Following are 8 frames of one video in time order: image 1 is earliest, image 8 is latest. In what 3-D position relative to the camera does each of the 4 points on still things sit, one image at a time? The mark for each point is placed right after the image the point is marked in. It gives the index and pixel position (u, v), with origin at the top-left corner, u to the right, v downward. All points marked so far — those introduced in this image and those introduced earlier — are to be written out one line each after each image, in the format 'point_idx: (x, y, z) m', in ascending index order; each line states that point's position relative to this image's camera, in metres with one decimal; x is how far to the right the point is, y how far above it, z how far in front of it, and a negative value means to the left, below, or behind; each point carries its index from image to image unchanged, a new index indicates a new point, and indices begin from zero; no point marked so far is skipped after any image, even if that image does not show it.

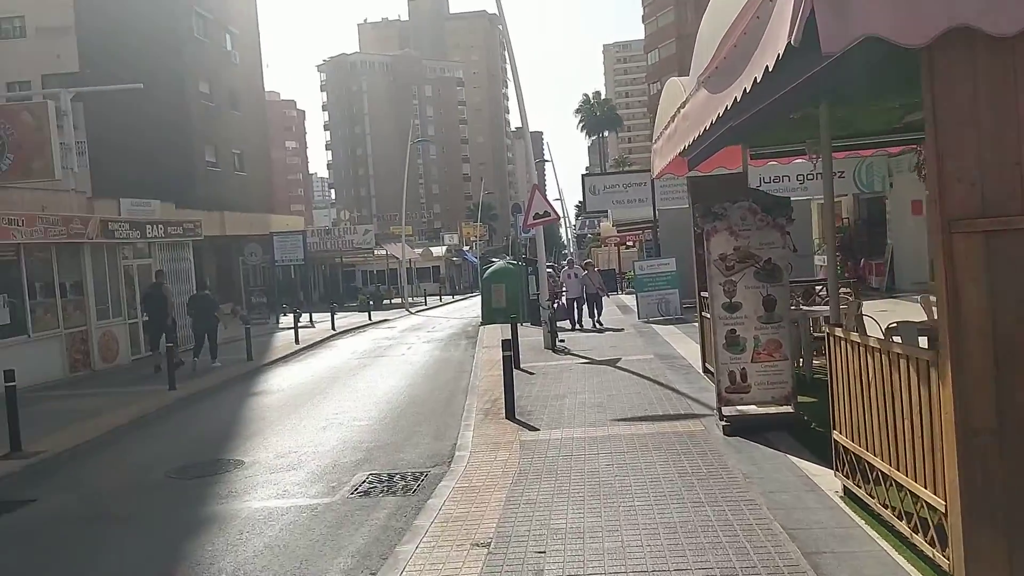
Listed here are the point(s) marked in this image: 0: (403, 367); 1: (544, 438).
0: (-2.0, -1.5, +17.1) m
1: (+0.3, -1.4, +8.5) m
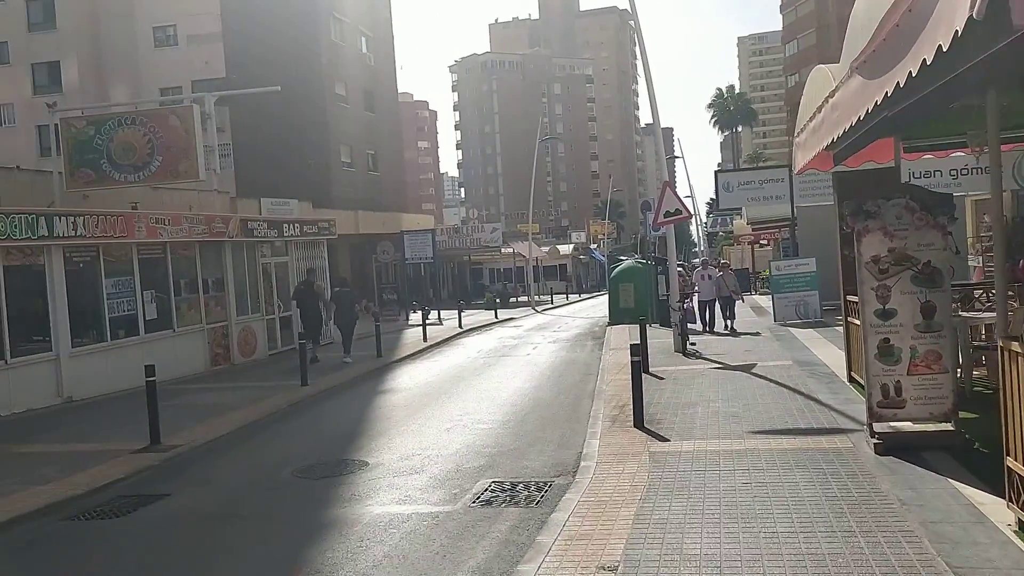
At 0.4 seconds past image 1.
0: (+0.3, -1.5, +16.9) m
1: (+1.4, -1.4, +8.1) m
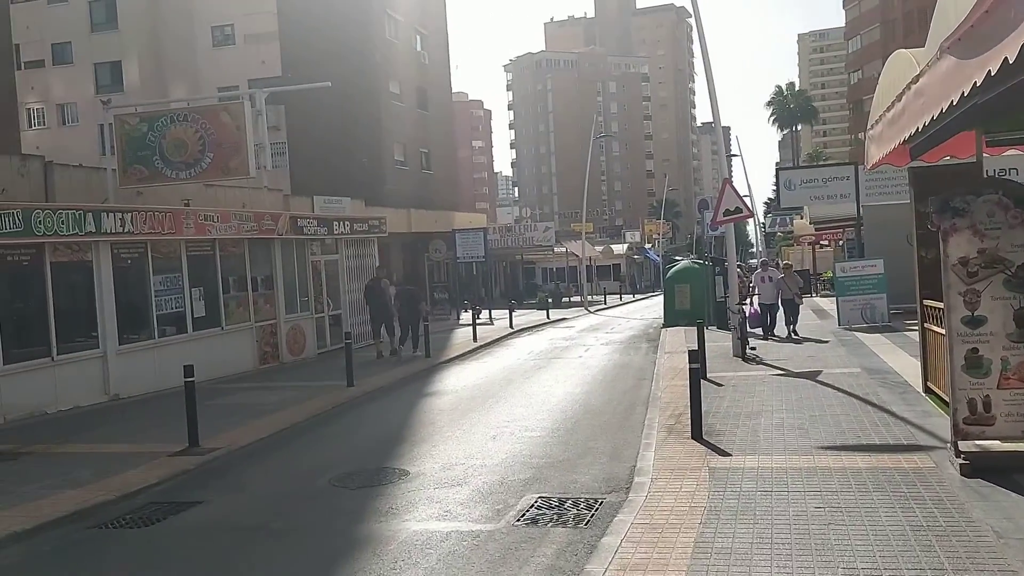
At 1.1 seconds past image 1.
0: (+1.2, -1.5, +16.3) m
1: (+1.8, -1.4, +7.5) m
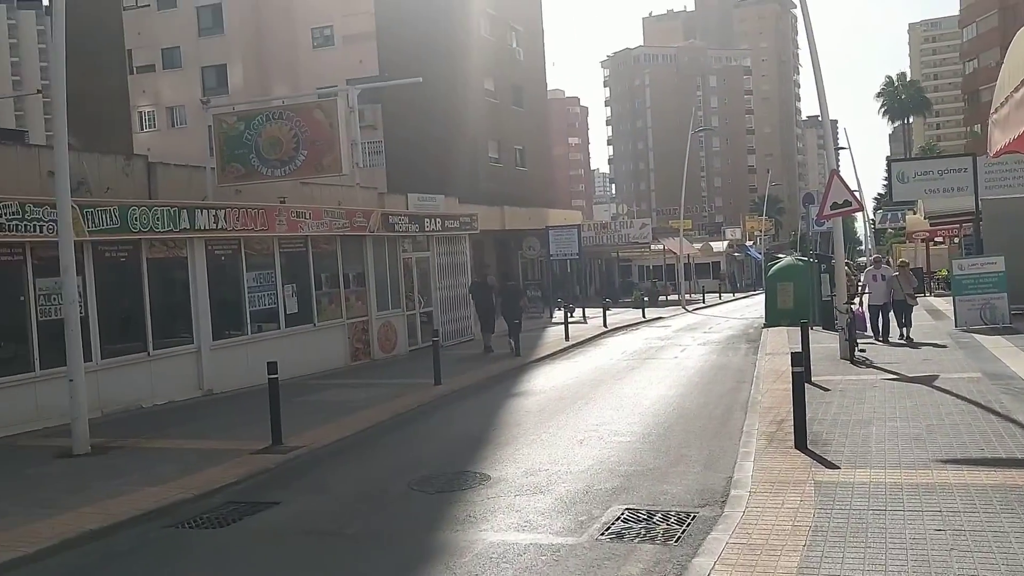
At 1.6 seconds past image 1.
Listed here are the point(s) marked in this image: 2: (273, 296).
0: (+2.8, -1.4, +15.7) m
1: (+2.5, -1.4, +6.8) m
2: (-4.3, -0.1, +16.8) m
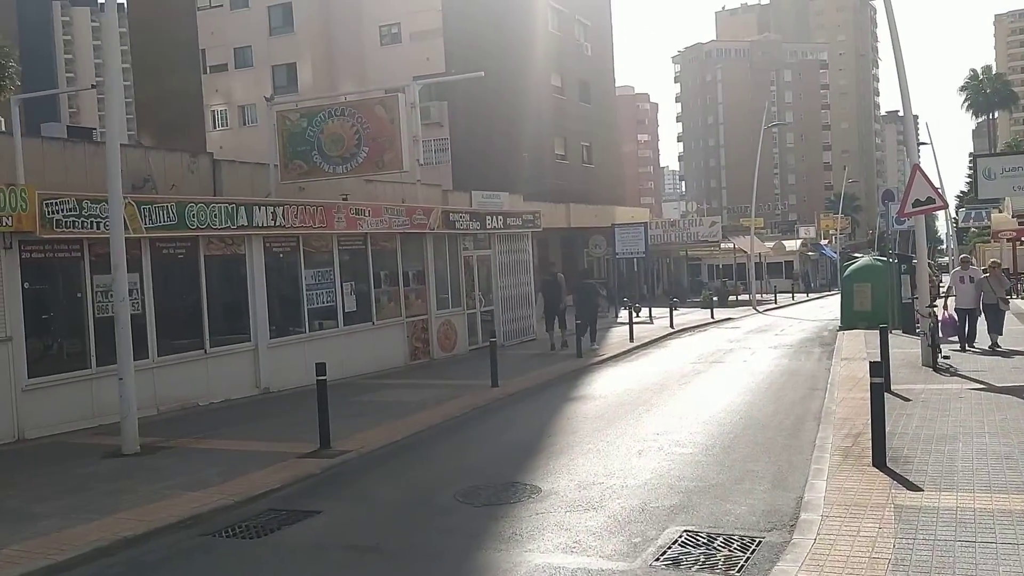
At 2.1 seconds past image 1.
0: (+3.8, -1.4, +15.0) m
1: (+2.8, -1.5, +6.2) m
2: (-3.2, -0.1, +16.6) m
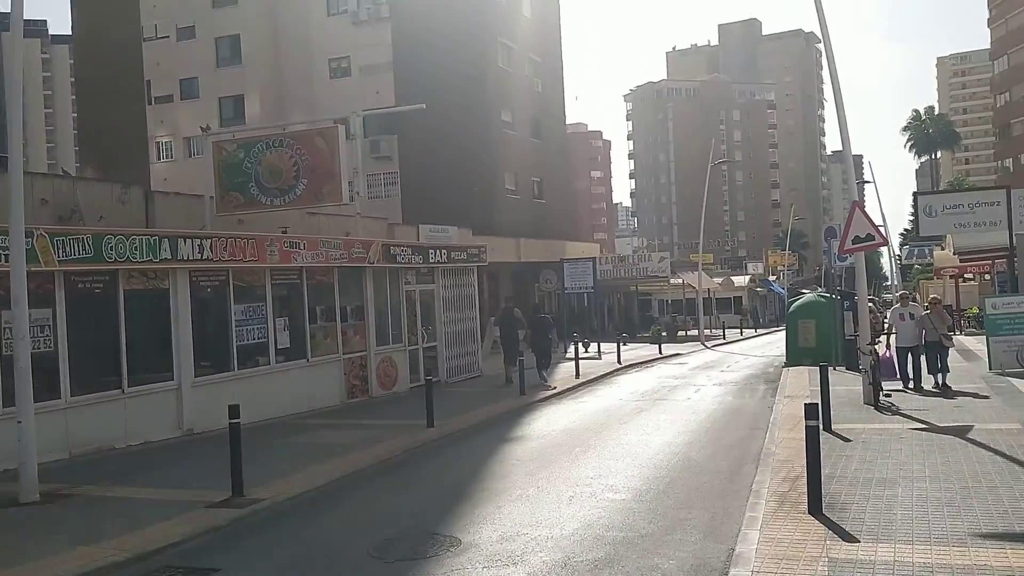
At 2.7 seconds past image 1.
0: (+2.8, -2.0, +14.7) m
1: (+2.2, -1.7, +5.8) m
2: (-4.3, -0.7, +16.0) m
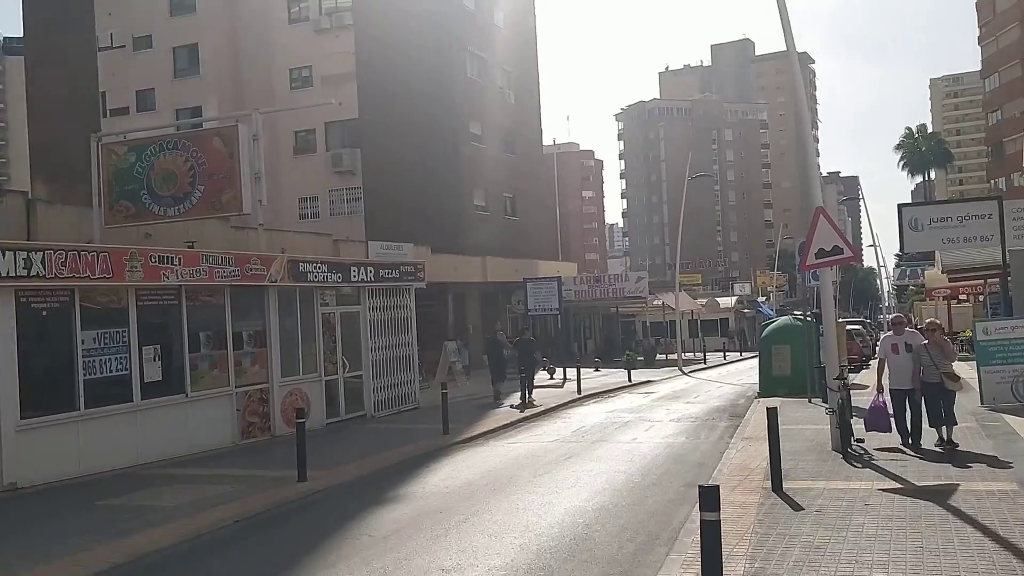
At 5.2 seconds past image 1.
0: (+1.4, -2.3, +12.2) m
1: (+0.9, -1.8, +3.4) m
2: (-5.6, -1.0, +13.5) m
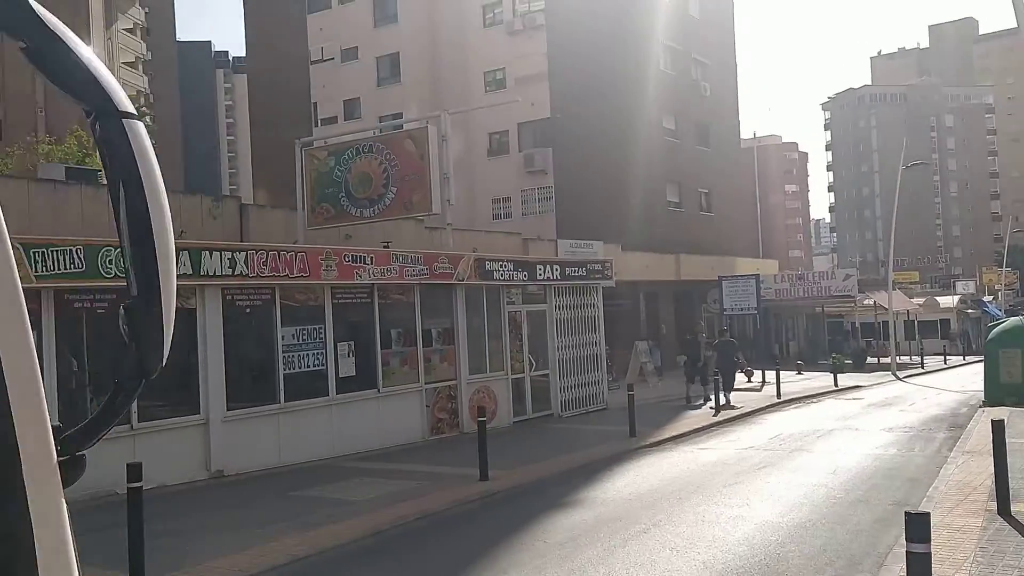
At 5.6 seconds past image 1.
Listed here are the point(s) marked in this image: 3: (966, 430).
0: (+3.7, -2.3, +11.3) m
1: (+1.4, -1.8, +2.8) m
2: (-2.9, -1.0, +14.1) m
3: (+7.6, -2.4, +15.7) m
